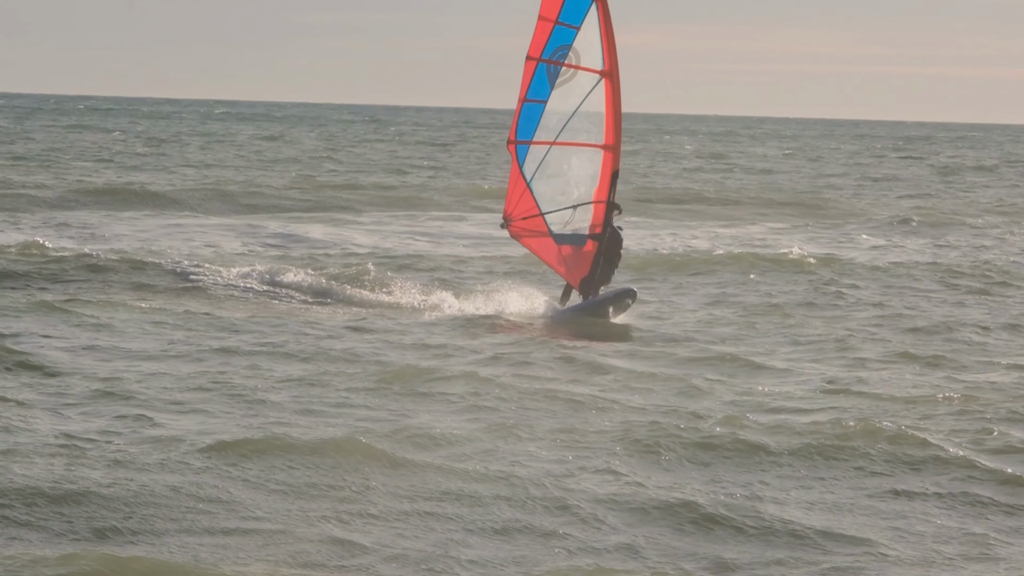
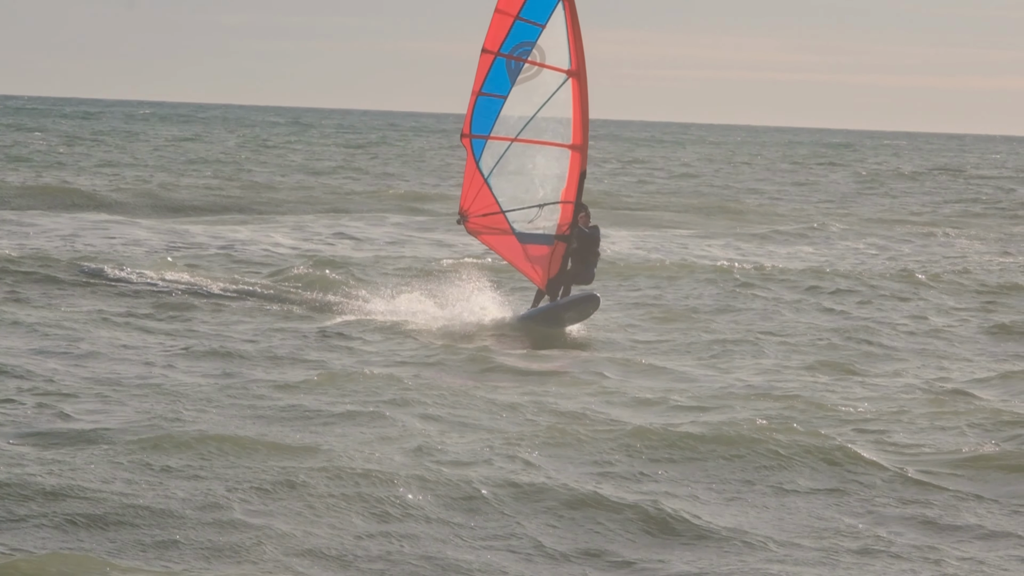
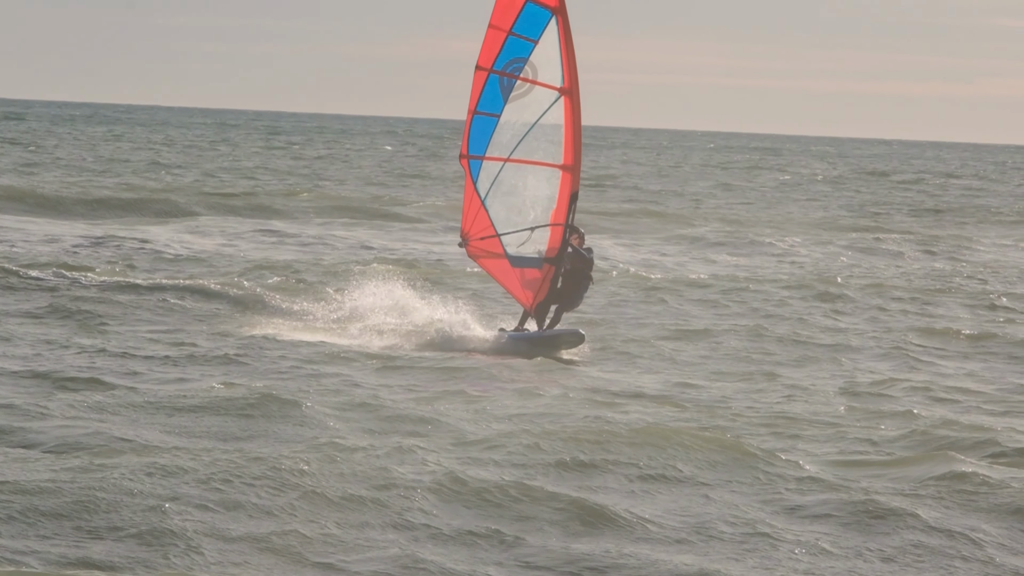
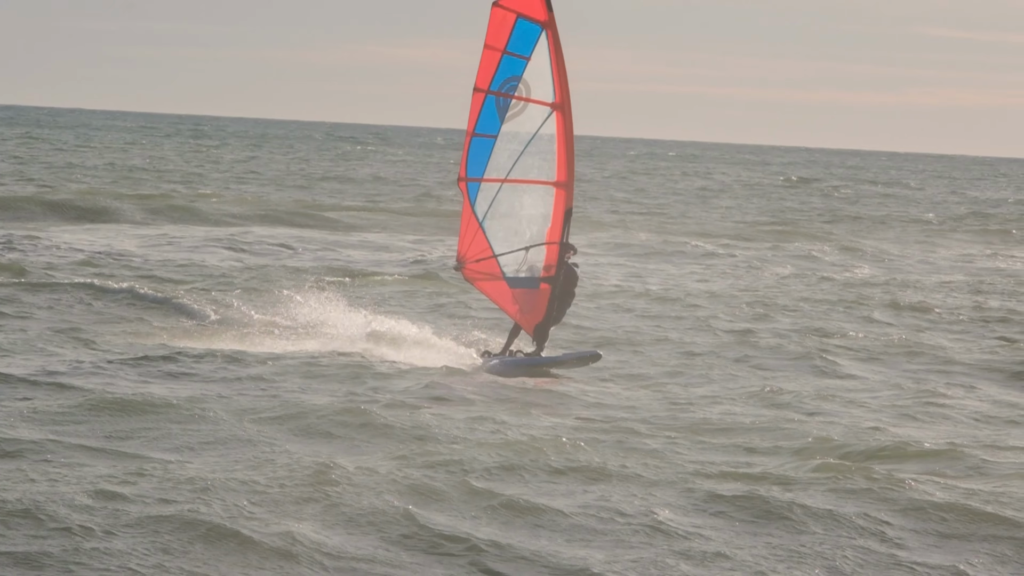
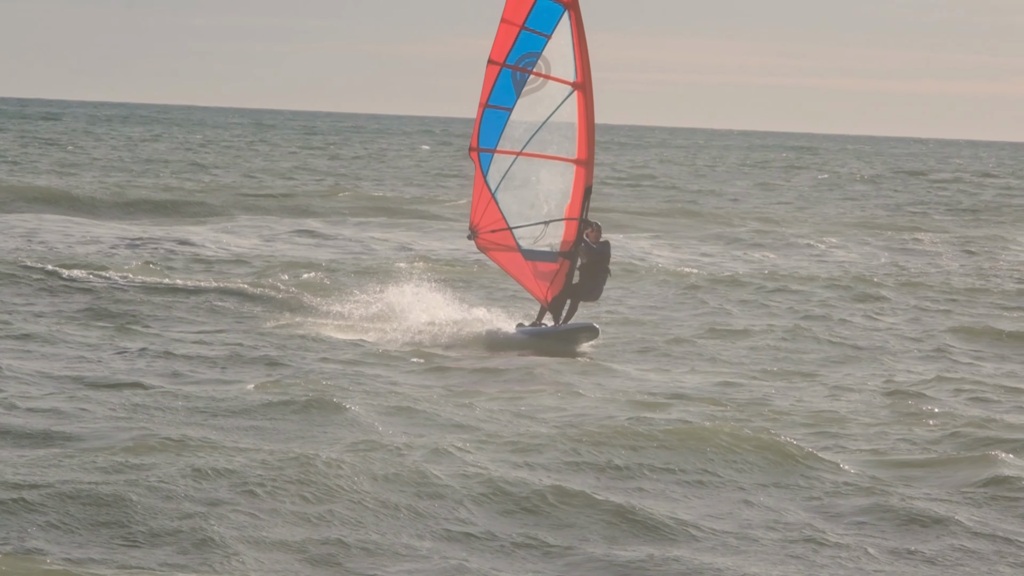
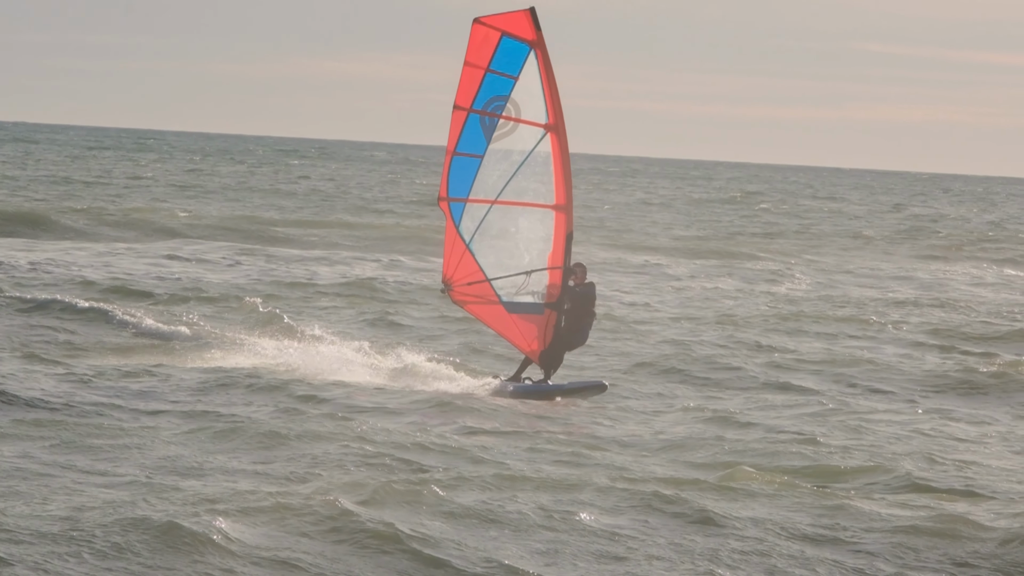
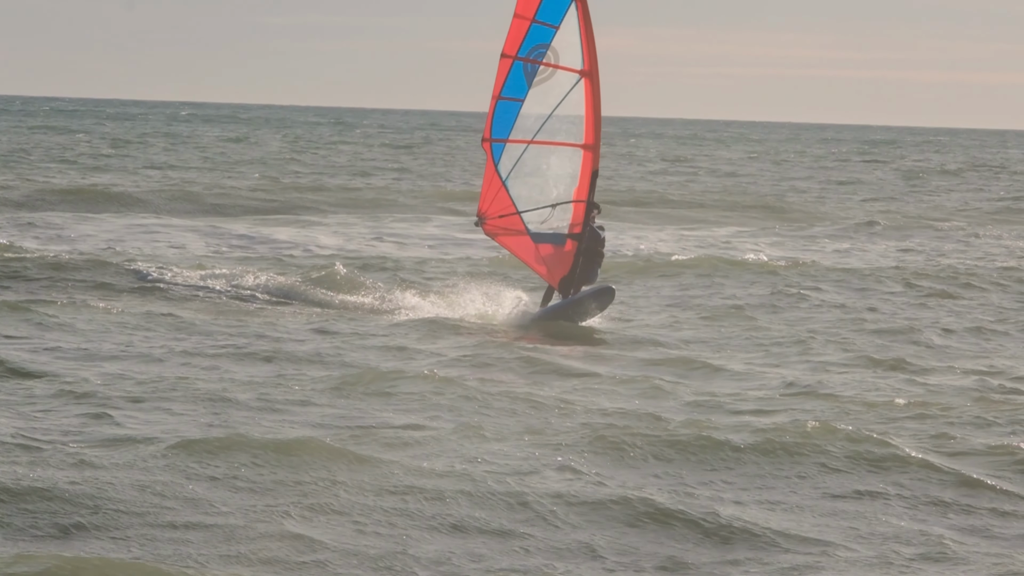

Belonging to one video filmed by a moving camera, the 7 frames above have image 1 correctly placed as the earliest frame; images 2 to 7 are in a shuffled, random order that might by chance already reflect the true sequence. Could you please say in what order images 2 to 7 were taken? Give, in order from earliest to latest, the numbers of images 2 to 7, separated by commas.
7, 2, 5, 3, 4, 6
